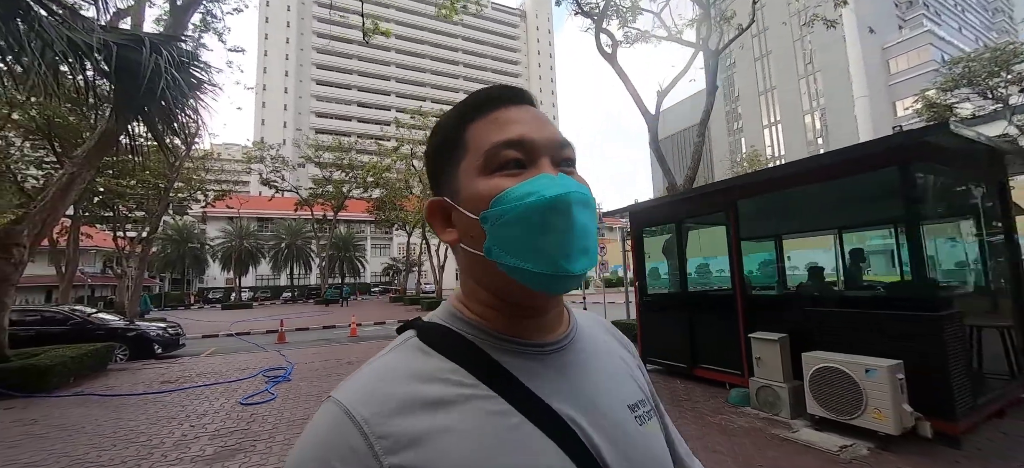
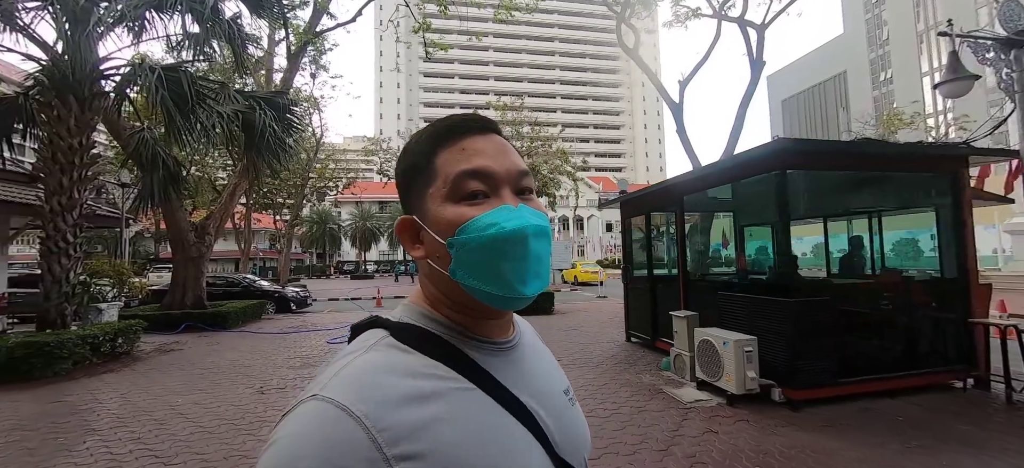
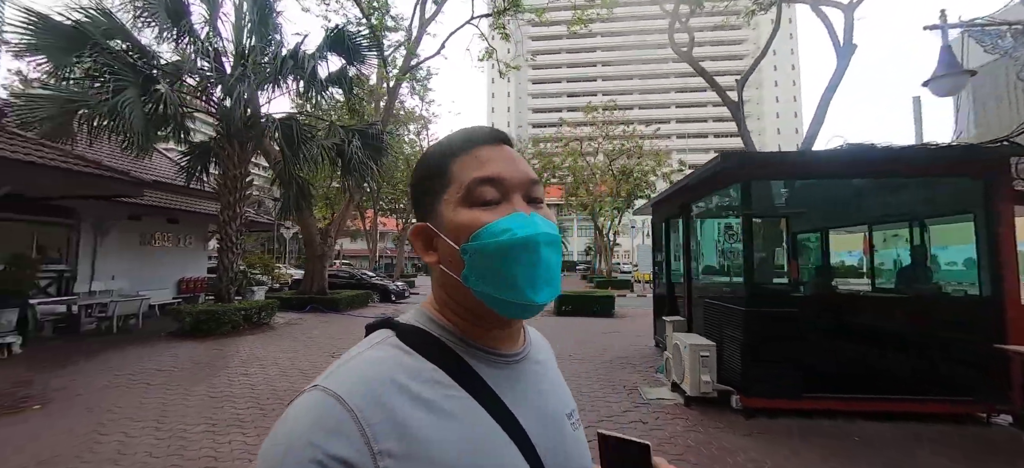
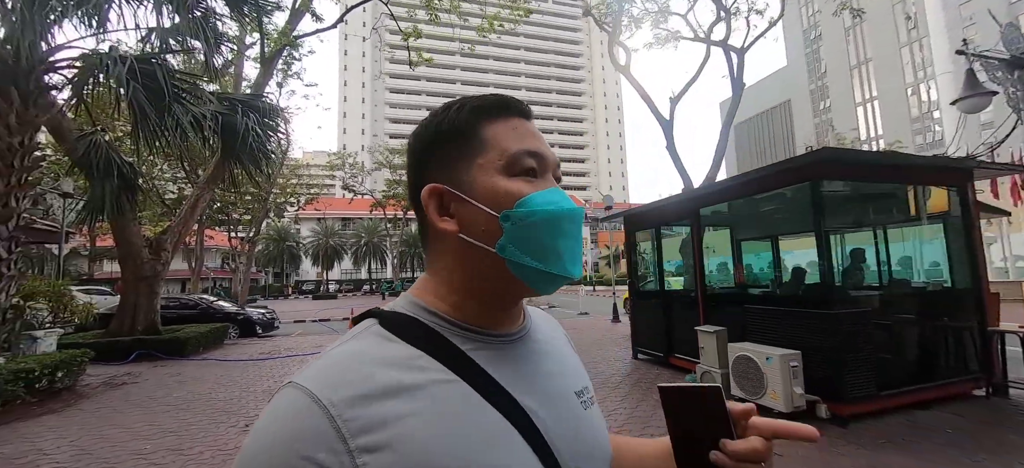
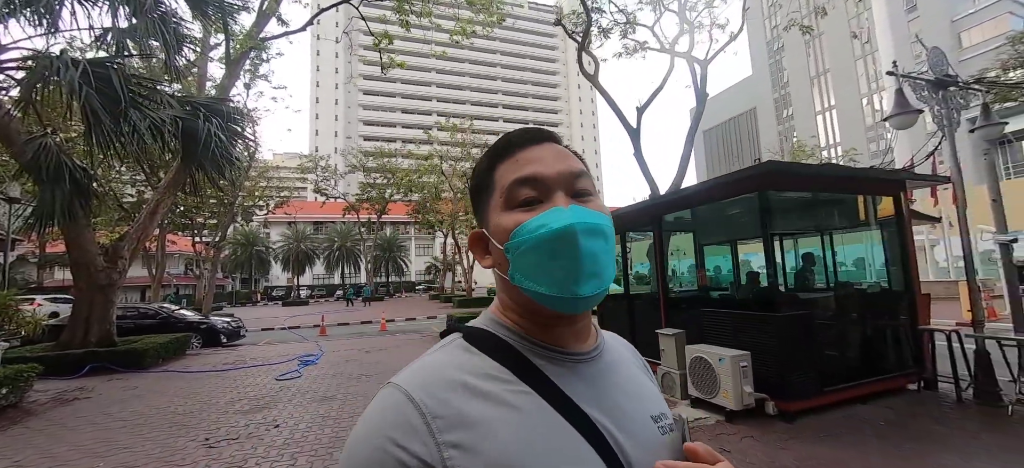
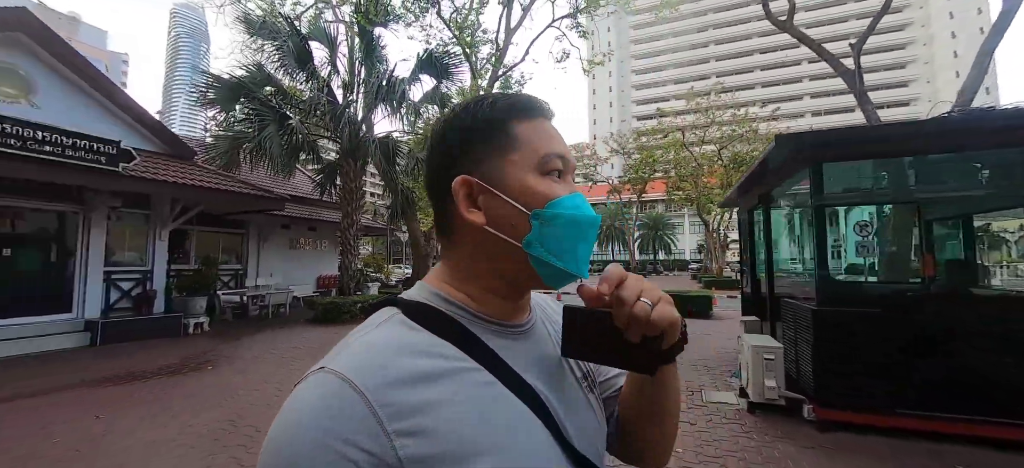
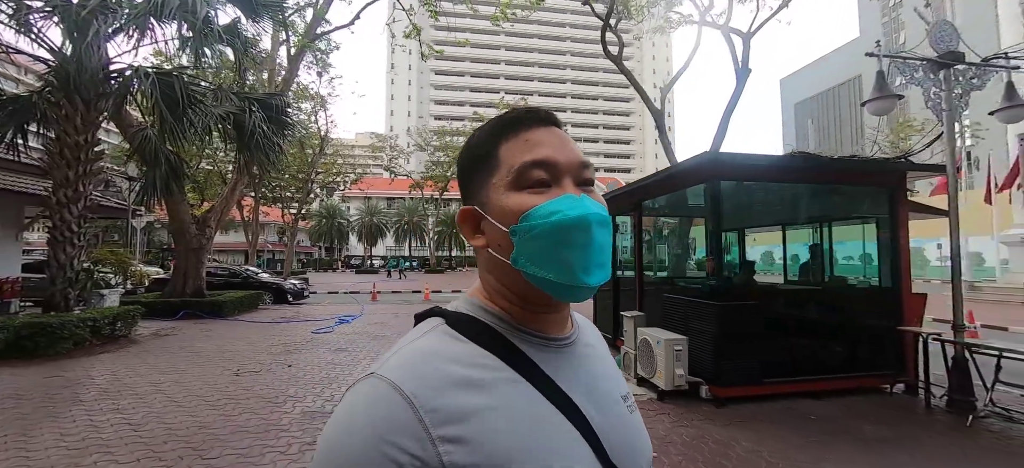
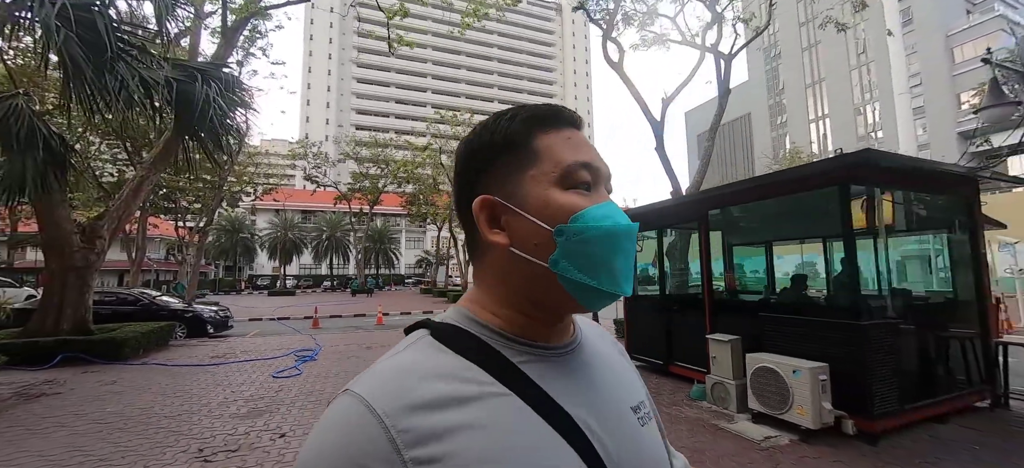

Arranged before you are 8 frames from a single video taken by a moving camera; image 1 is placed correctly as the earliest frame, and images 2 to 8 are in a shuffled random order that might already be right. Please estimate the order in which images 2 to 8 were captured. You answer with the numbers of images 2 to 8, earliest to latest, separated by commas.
8, 4, 5, 2, 7, 3, 6
